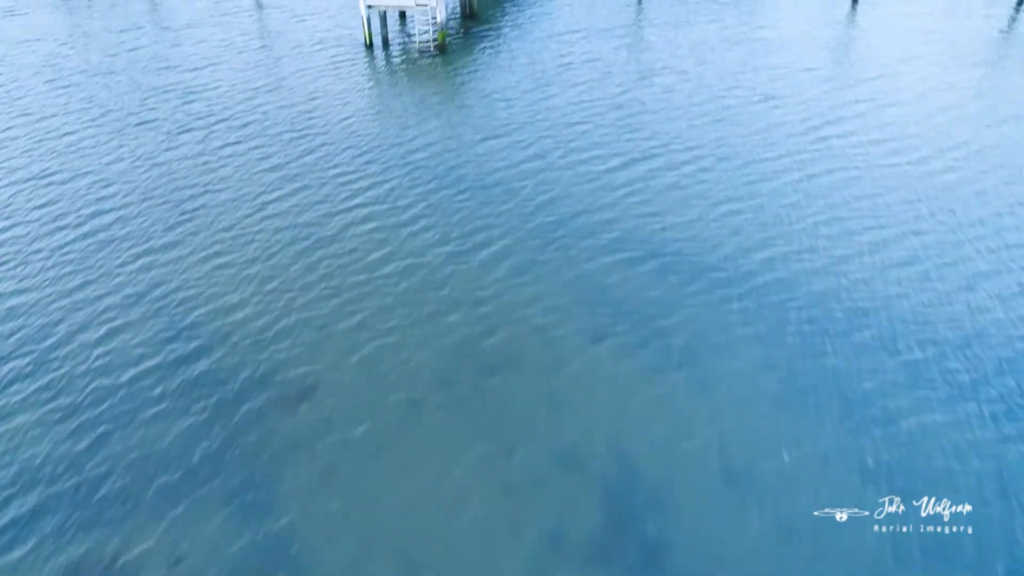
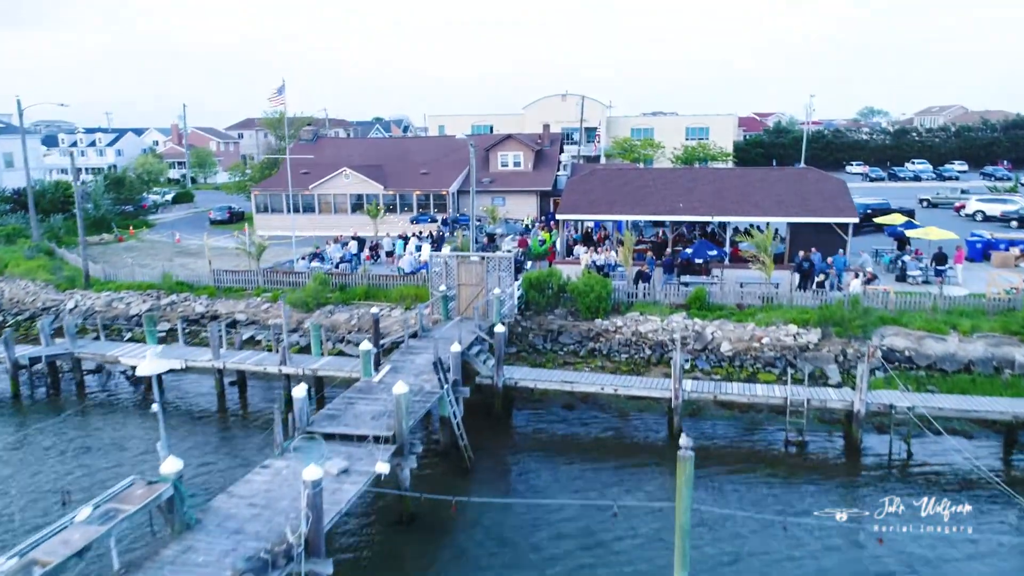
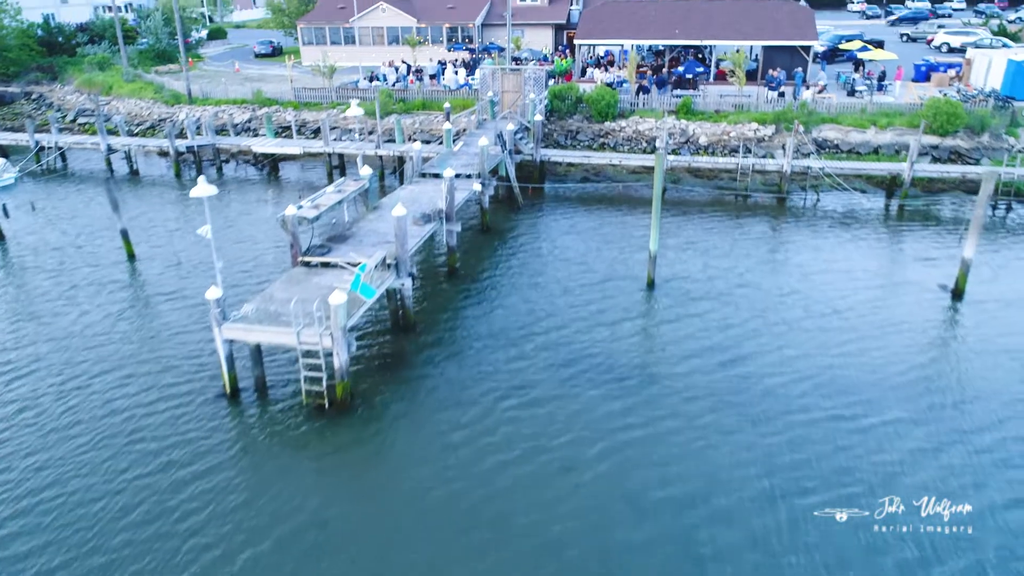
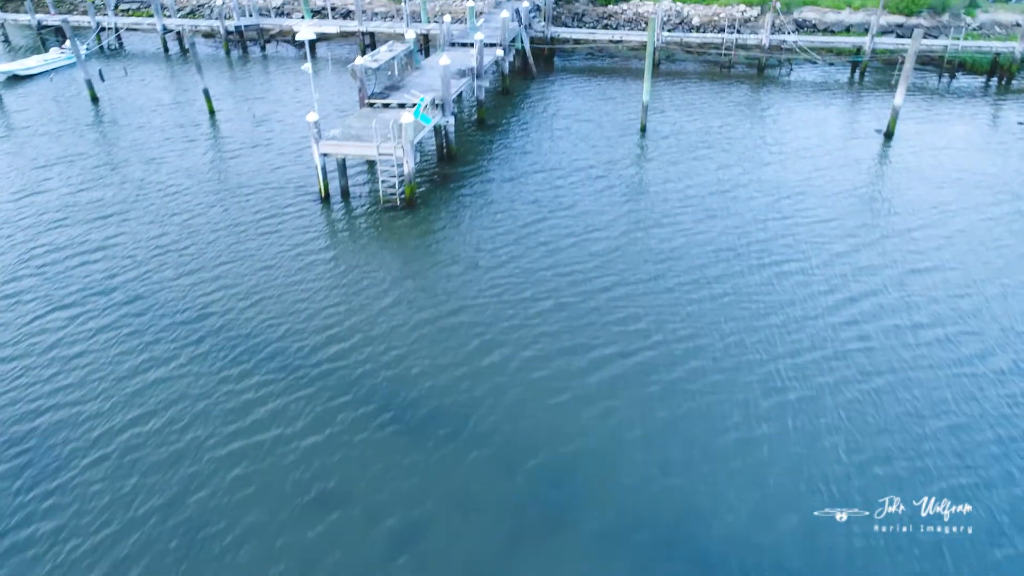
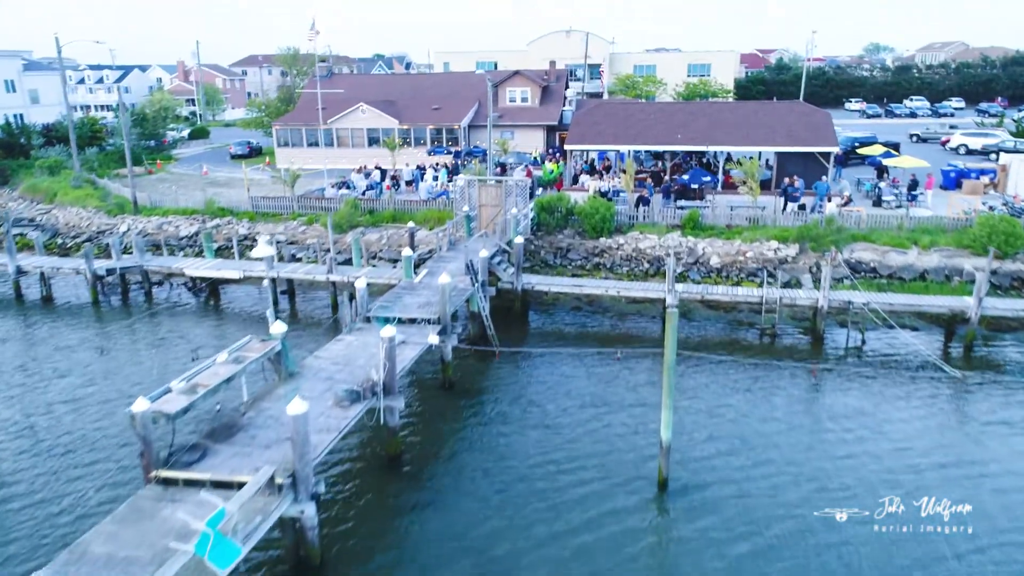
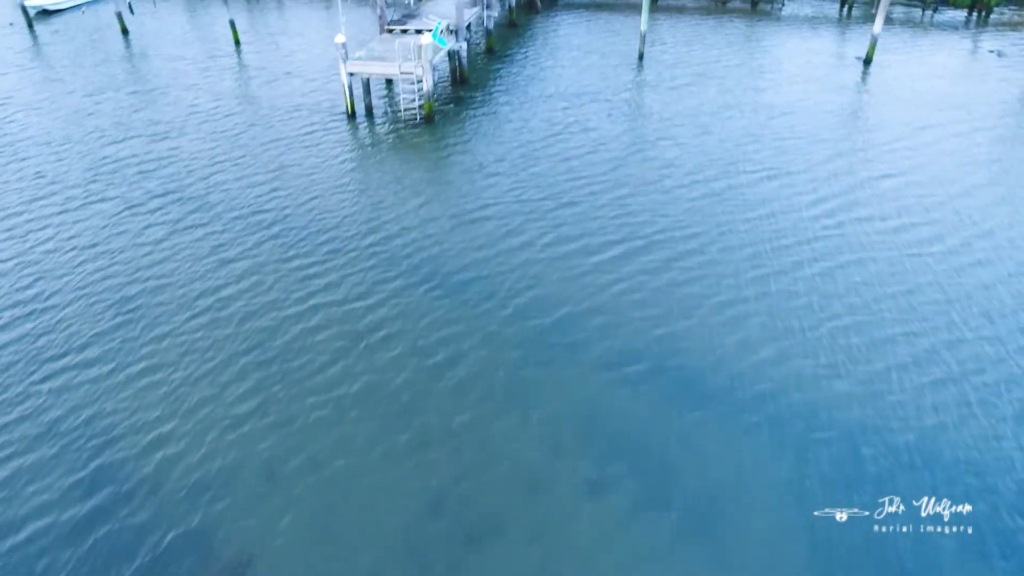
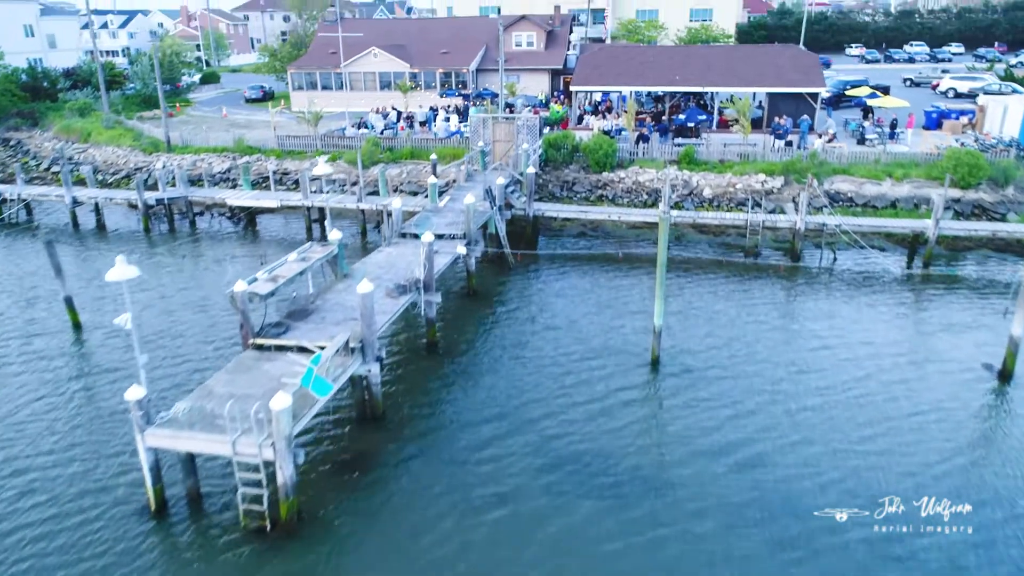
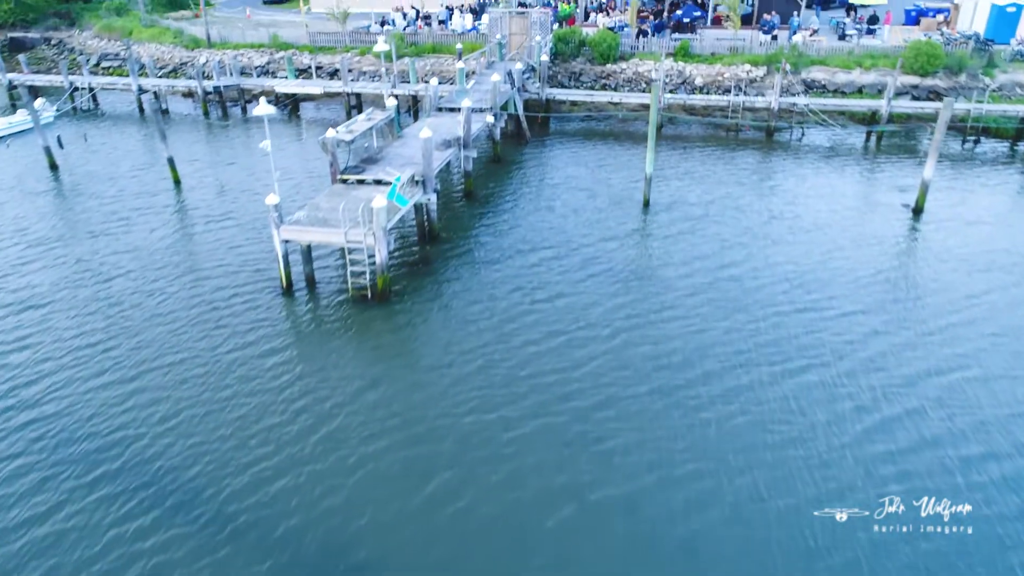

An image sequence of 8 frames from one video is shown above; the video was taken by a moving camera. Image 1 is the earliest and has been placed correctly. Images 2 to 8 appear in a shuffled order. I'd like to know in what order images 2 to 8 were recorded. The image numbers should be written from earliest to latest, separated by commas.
6, 4, 8, 3, 7, 5, 2
